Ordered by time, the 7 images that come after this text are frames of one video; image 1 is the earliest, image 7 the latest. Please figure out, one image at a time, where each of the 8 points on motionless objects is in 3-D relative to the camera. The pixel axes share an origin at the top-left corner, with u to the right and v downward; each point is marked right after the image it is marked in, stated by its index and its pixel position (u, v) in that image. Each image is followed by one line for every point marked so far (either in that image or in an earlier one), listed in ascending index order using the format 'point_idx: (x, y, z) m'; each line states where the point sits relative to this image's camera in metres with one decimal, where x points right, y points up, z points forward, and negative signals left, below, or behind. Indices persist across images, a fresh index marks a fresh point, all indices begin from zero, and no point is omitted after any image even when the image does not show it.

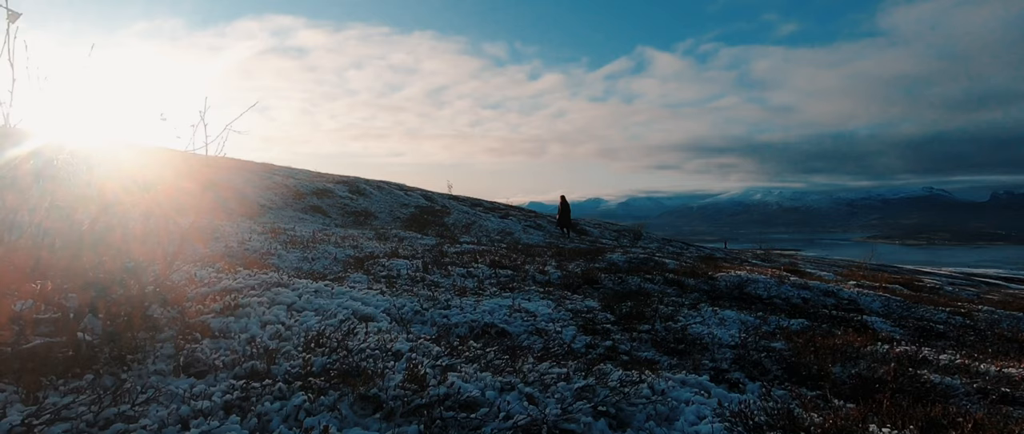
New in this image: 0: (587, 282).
0: (+2.4, -2.1, +17.0) m
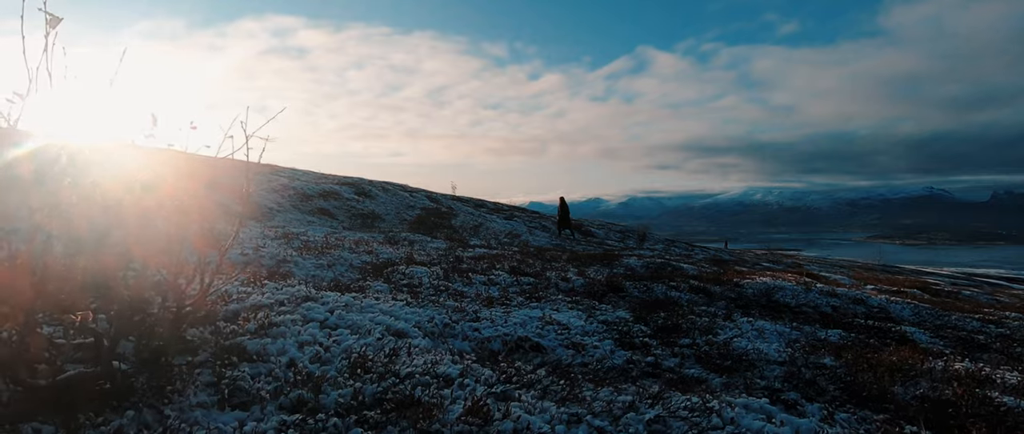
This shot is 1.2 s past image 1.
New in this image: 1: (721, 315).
0: (+3.1, -2.3, +16.6) m
1: (+5.3, -2.5, +13.6) m
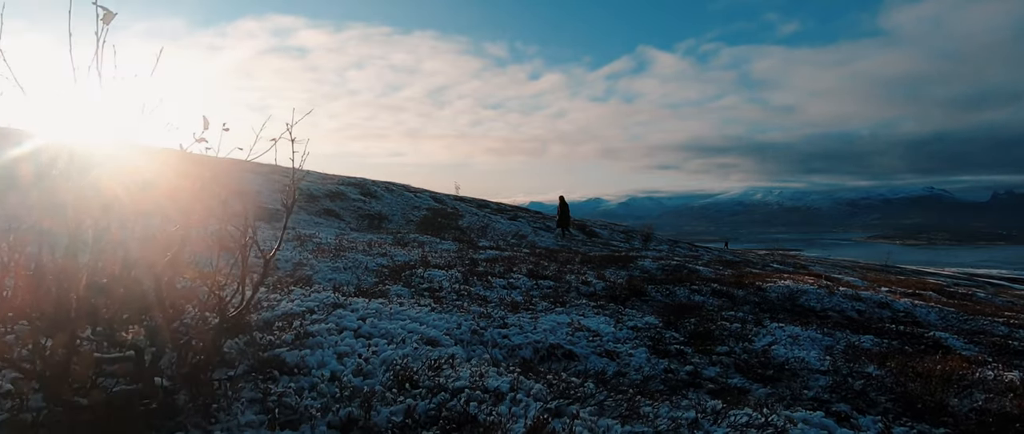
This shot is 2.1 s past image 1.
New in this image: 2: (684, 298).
0: (+3.7, -2.3, +16.3) m
1: (+5.9, -2.6, +13.3) m
2: (+5.2, -2.4, +16.1) m
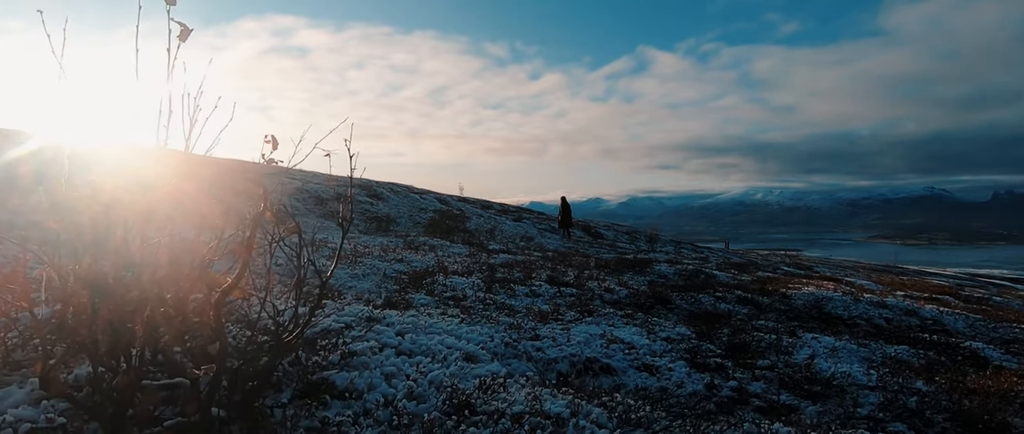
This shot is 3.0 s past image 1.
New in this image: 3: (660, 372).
0: (+4.4, -2.5, +16.1) m
1: (+6.6, -2.8, +13.1) m
2: (+5.8, -2.6, +15.9) m
3: (+2.7, -2.8, +9.9) m
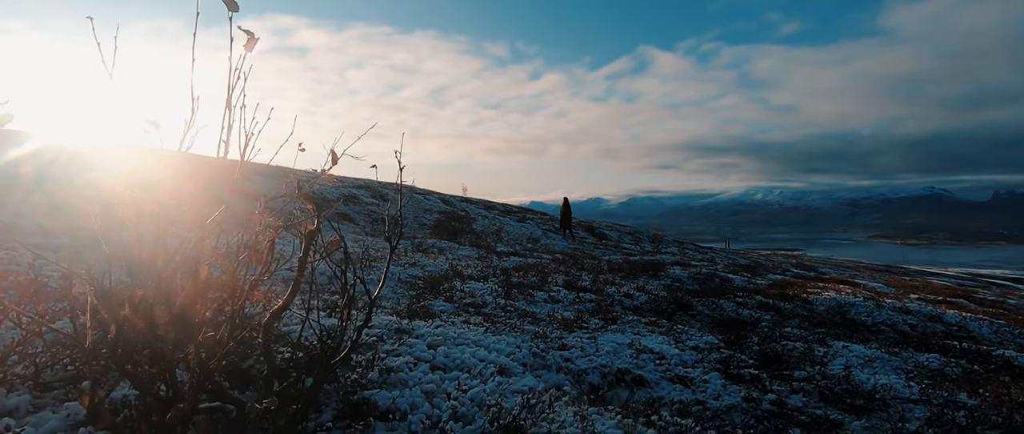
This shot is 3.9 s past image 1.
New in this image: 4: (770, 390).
0: (+4.9, -2.7, +15.8) m
1: (+7.1, -2.9, +12.8) m
2: (+6.4, -2.7, +15.6) m
3: (+3.3, -3.0, +9.7) m
4: (+4.5, -3.0, +9.4) m
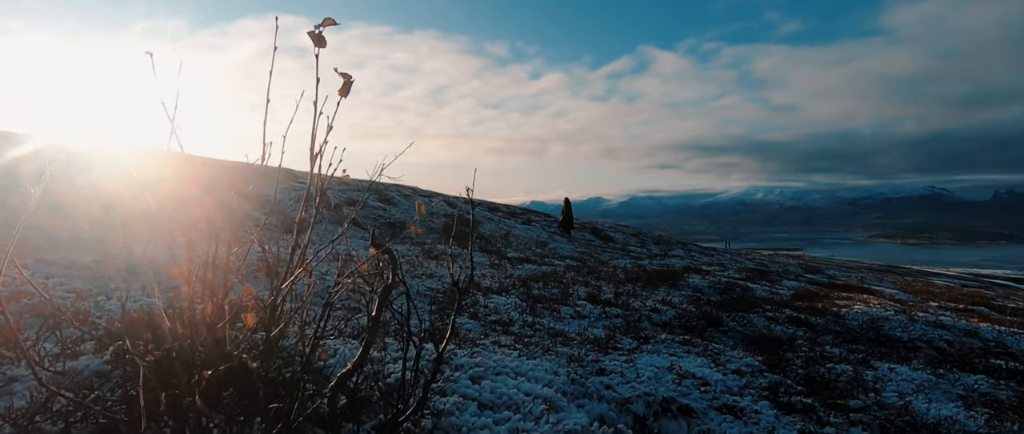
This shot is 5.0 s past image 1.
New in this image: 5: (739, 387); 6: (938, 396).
0: (+5.6, -3.0, +15.3) m
1: (+7.8, -3.3, +12.3) m
2: (+7.1, -3.1, +15.1) m
3: (+4.0, -3.4, +9.2) m
4: (+5.2, -3.4, +8.9) m
5: (+4.3, -3.2, +10.2) m
6: (+8.1, -3.4, +10.4) m
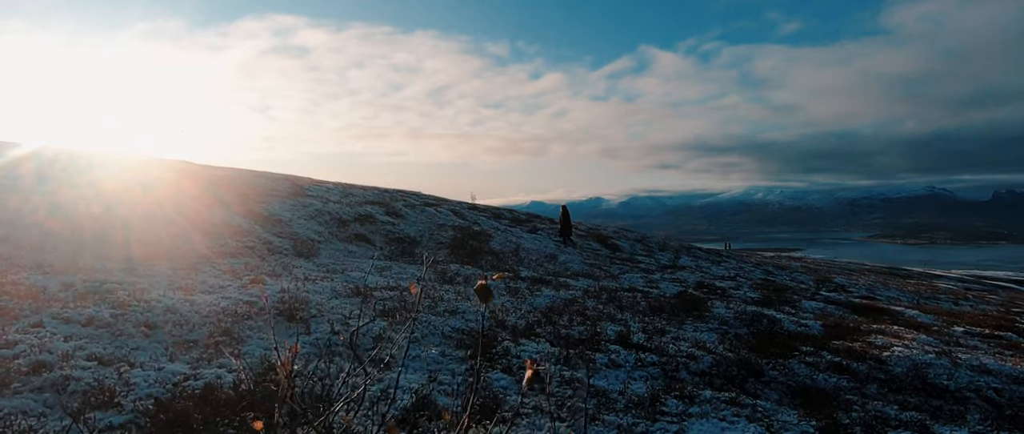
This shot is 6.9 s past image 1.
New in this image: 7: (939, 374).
0: (+6.5, -4.3, +14.7) m
1: (+8.7, -4.5, +11.7) m
2: (+8.0, -4.3, +14.5) m
3: (+4.8, -4.6, +8.6) m
4: (+6.0, -4.6, +8.3) m
5: (+5.2, -4.5, +9.7) m
6: (+9.0, -4.6, +9.8) m
7: (+12.3, -4.5, +15.6) m
